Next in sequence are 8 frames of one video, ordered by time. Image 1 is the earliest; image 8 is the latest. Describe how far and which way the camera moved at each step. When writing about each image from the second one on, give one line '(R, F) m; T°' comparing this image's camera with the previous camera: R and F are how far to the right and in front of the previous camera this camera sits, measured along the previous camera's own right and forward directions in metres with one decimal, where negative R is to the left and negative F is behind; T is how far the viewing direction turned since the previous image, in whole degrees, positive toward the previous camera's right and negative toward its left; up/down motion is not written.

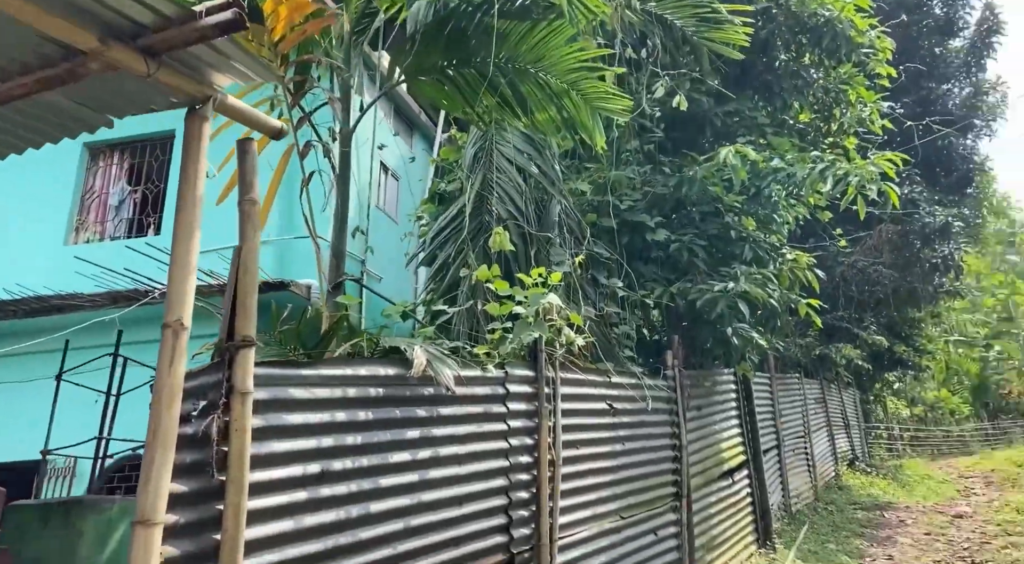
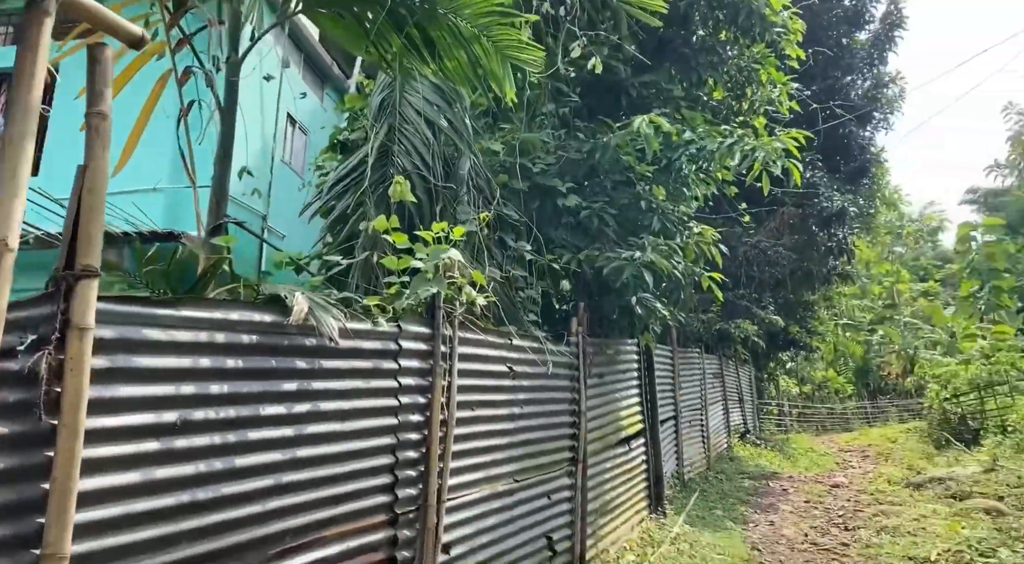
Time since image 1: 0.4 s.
(+0.1, +0.1) m; +7°
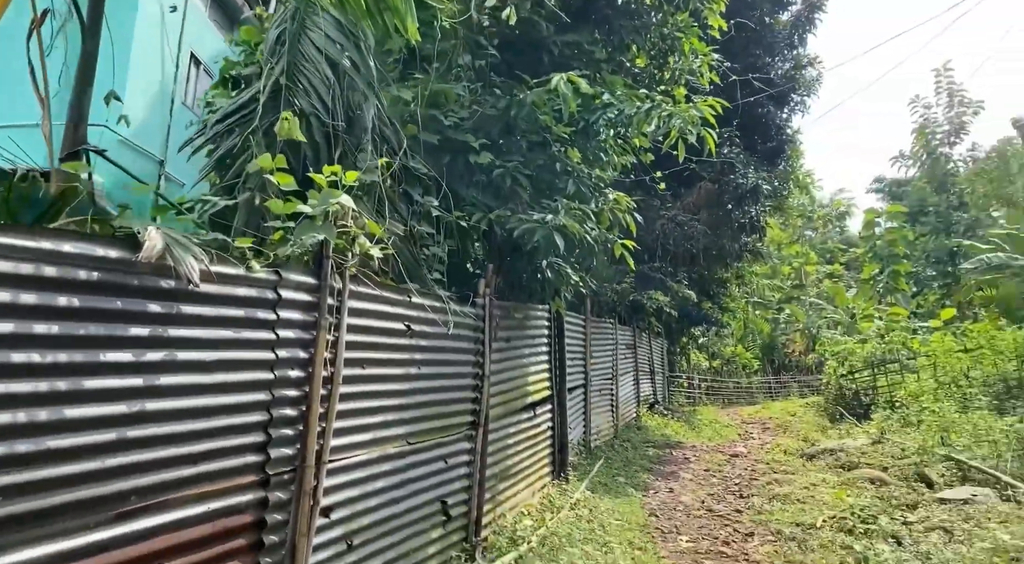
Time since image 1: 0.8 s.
(+0.2, +0.2) m; +6°
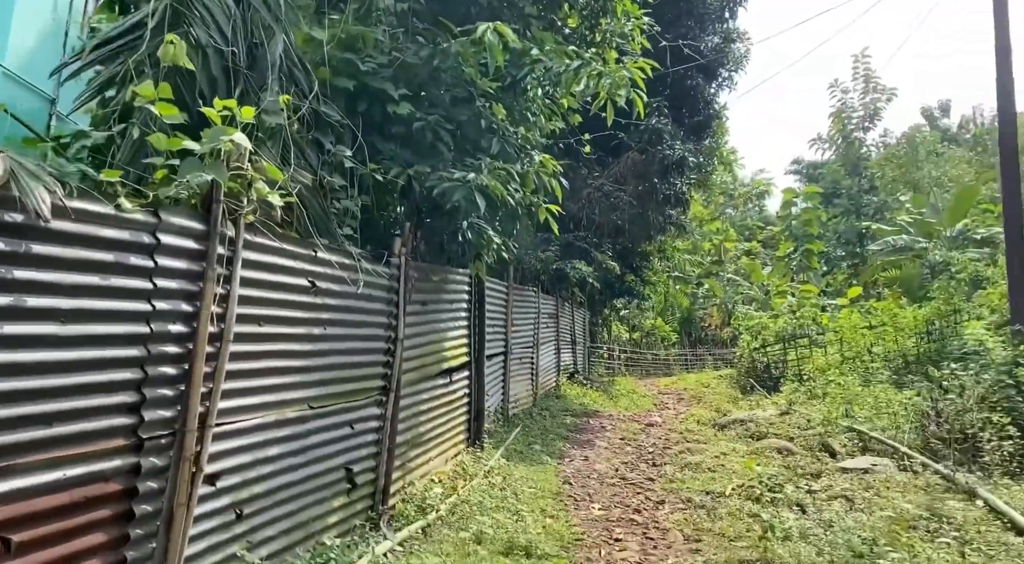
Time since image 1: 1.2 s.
(+0.1, +0.2) m; +6°
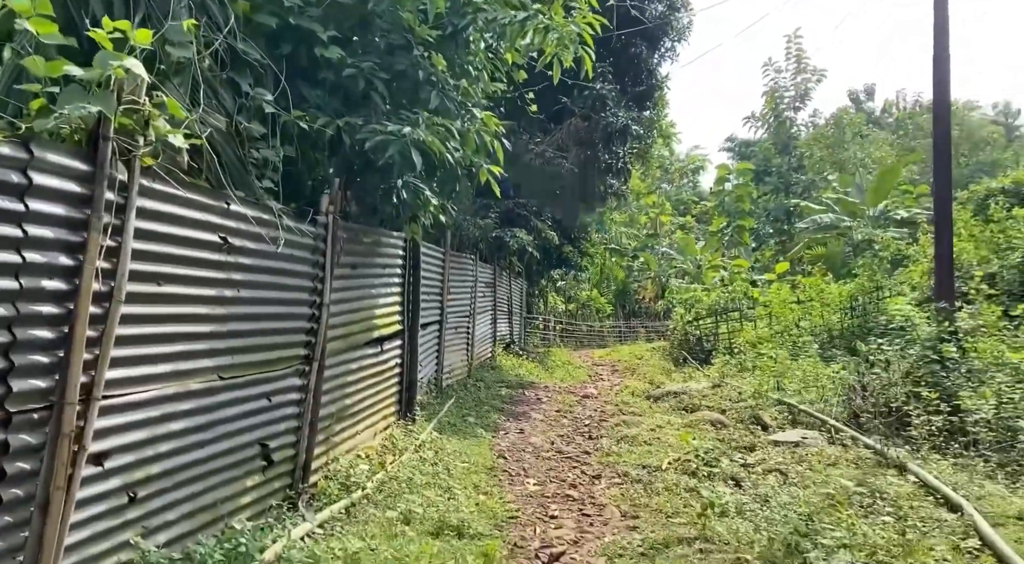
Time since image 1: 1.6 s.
(0.0, +0.3) m; +5°
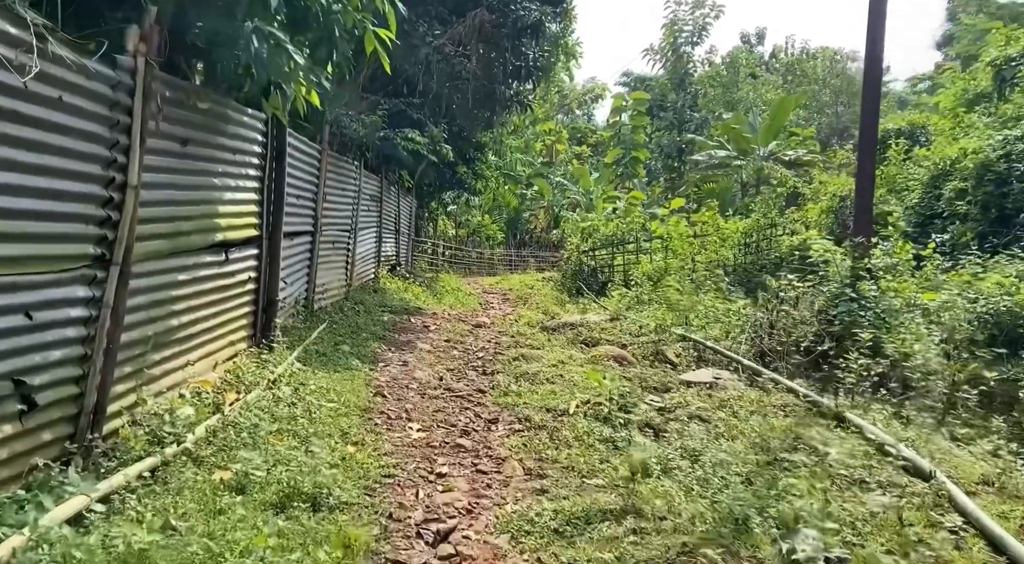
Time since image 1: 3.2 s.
(0.0, +0.9) m; +10°
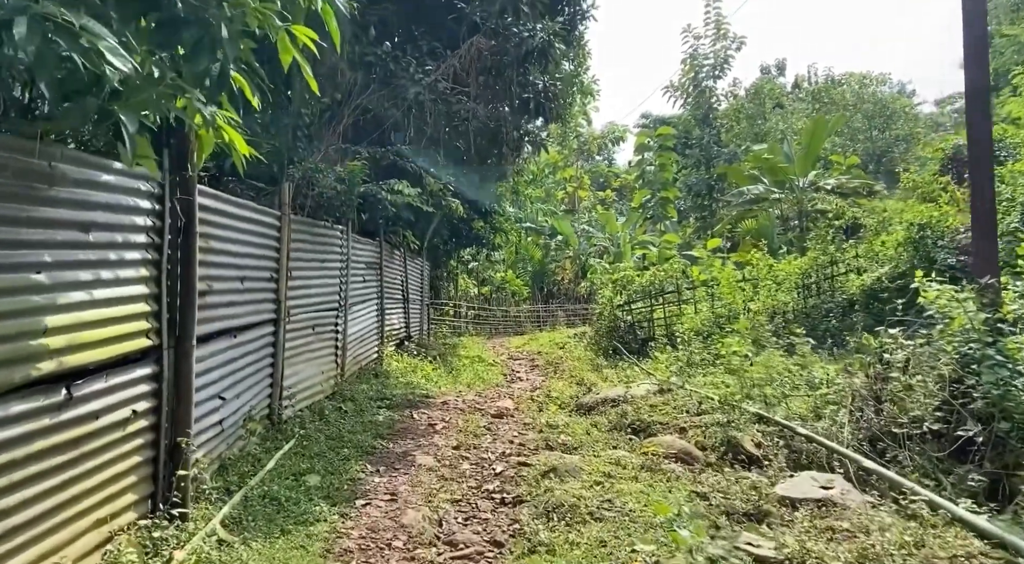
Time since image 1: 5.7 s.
(+0.1, +1.4) m; -2°
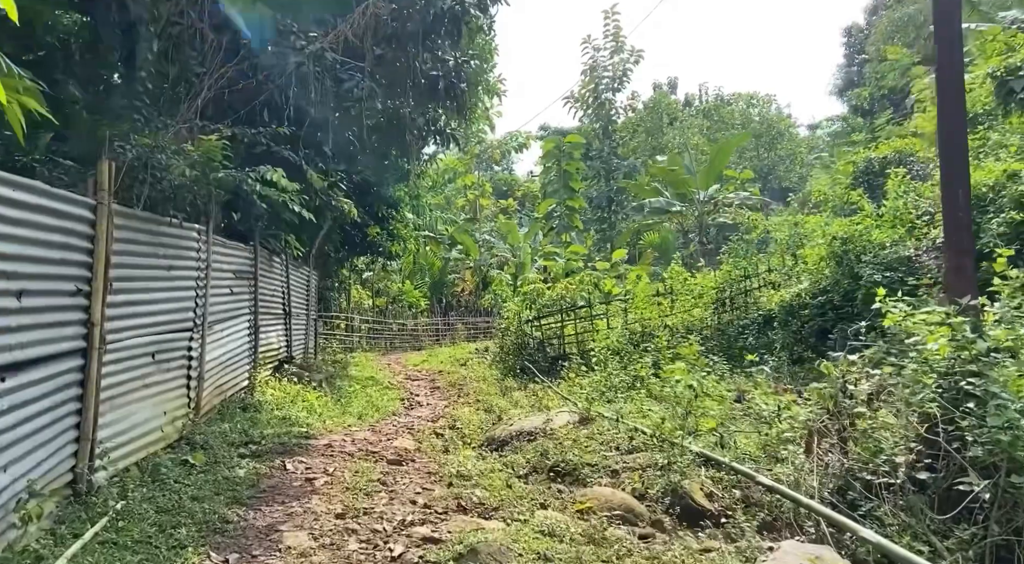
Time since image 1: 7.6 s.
(-0.1, +1.0) m; +9°
